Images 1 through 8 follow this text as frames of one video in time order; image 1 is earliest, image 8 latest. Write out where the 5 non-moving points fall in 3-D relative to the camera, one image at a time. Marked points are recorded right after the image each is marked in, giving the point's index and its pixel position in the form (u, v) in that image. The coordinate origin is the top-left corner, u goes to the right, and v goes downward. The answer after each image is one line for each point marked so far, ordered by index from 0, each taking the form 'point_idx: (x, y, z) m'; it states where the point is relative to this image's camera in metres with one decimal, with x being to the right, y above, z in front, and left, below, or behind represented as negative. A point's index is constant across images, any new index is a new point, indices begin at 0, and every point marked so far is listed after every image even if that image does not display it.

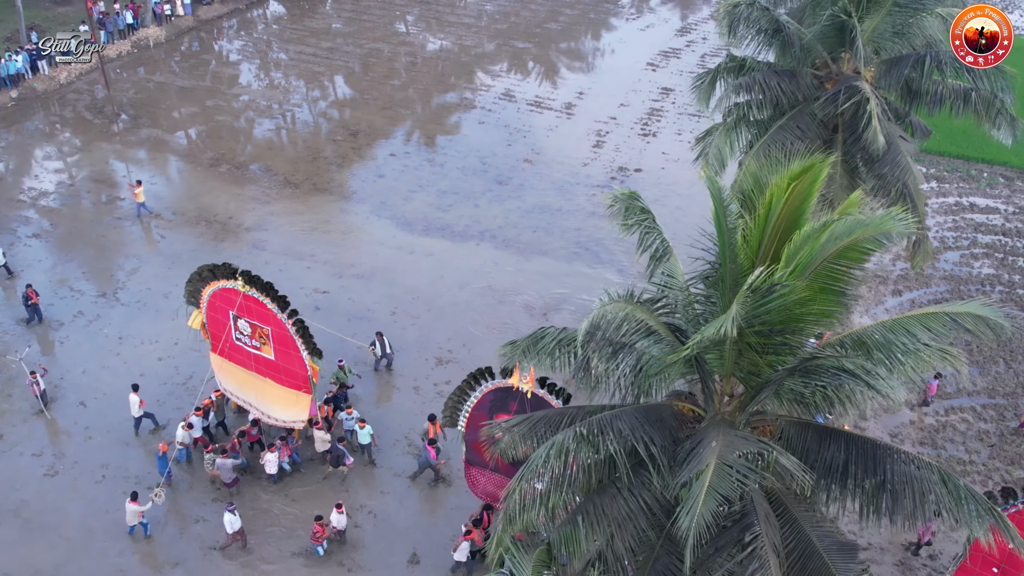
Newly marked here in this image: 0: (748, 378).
0: (+1.6, -0.5, +6.2) m
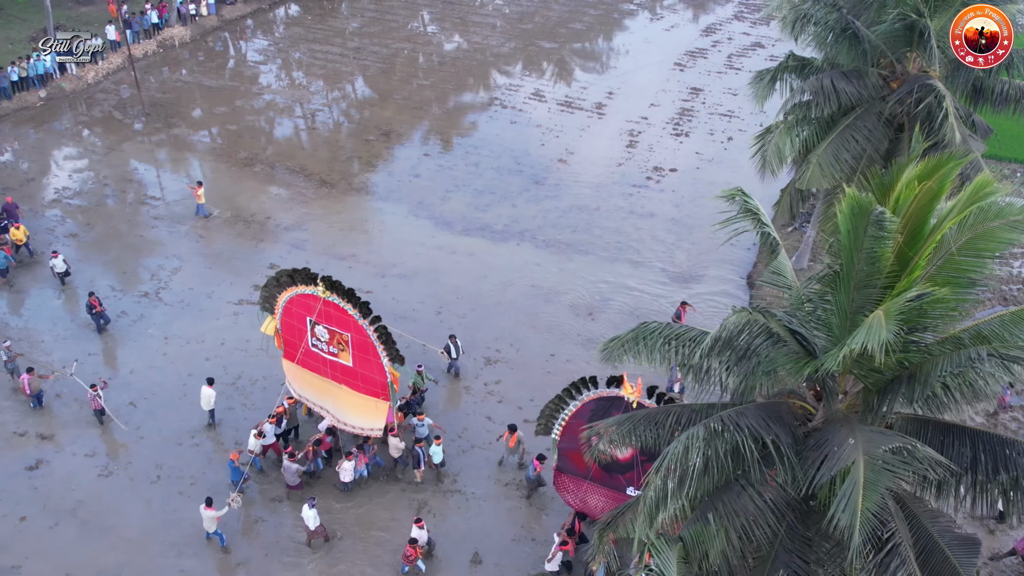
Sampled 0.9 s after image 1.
0: (+2.3, -0.5, +6.2) m
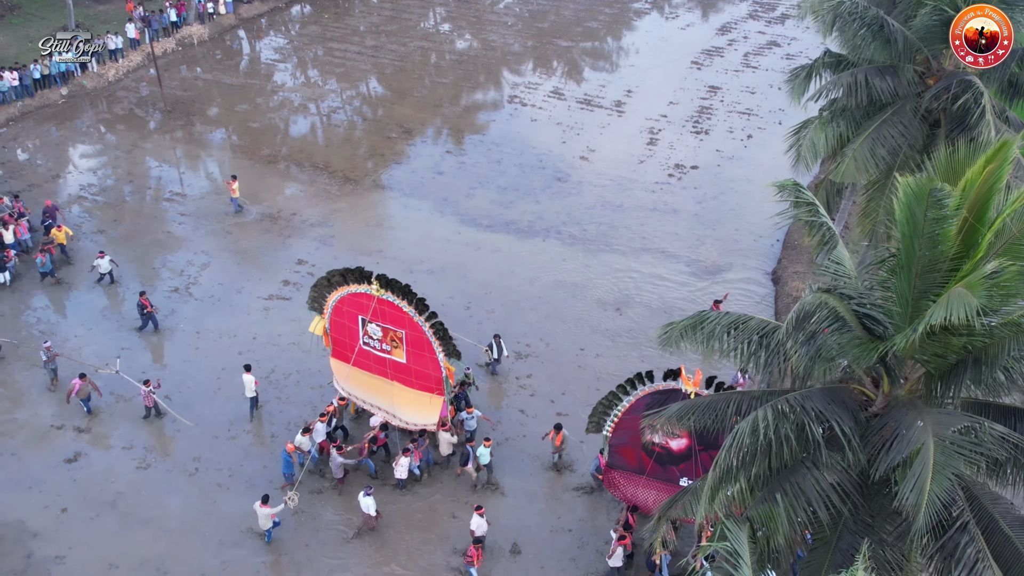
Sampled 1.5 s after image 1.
0: (+2.8, -0.4, +6.3) m
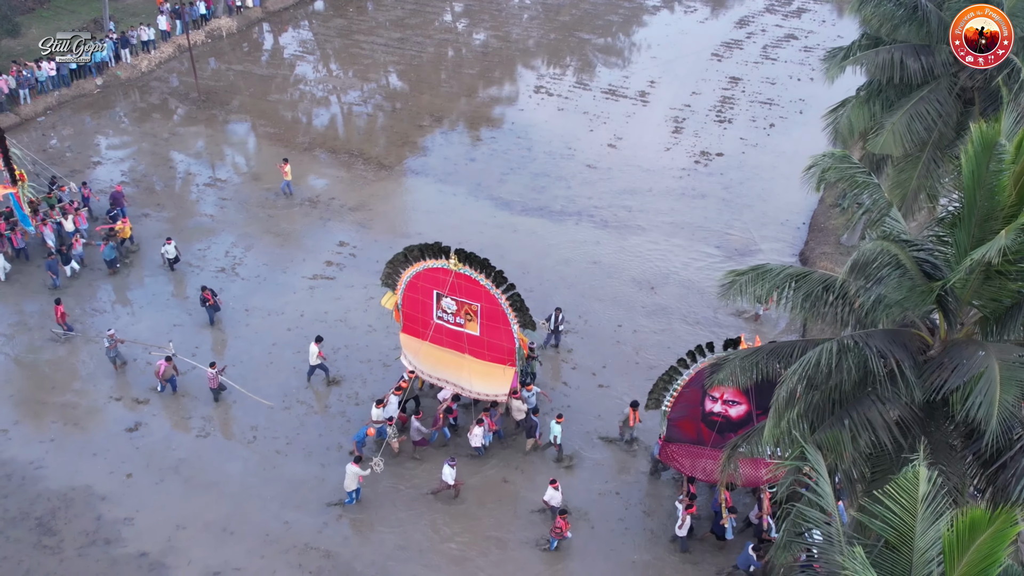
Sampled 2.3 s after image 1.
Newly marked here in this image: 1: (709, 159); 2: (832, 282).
0: (+3.4, -0.1, +6.8) m
1: (+4.1, +2.7, +19.9) m
2: (+2.6, +0.1, +7.8) m
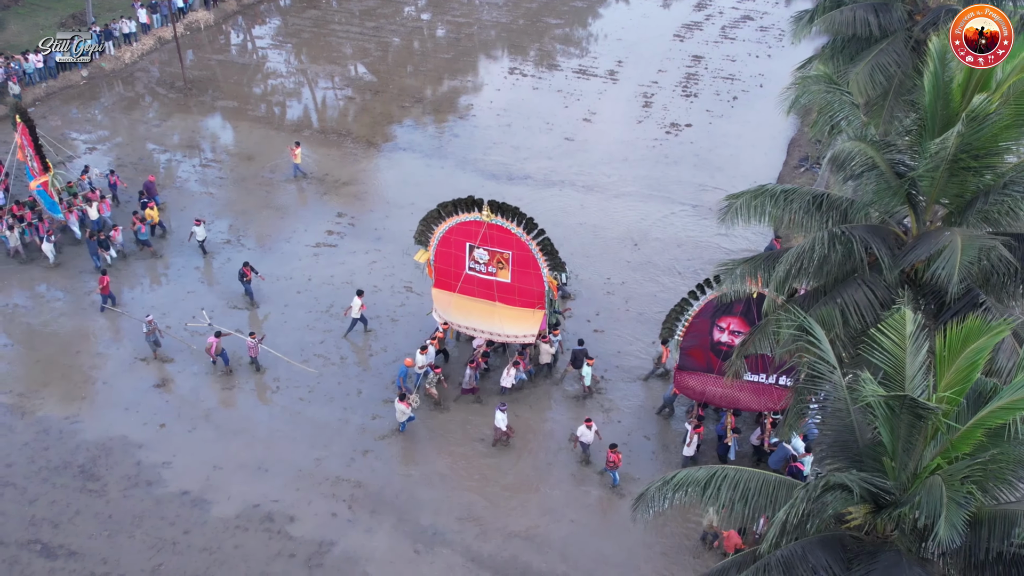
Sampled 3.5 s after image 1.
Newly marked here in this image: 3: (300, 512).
0: (+3.8, +0.8, +8.1) m
1: (+3.7, +3.5, +21.1) m
2: (+2.9, +0.9, +9.0) m
3: (-2.7, -2.8, +12.1) m
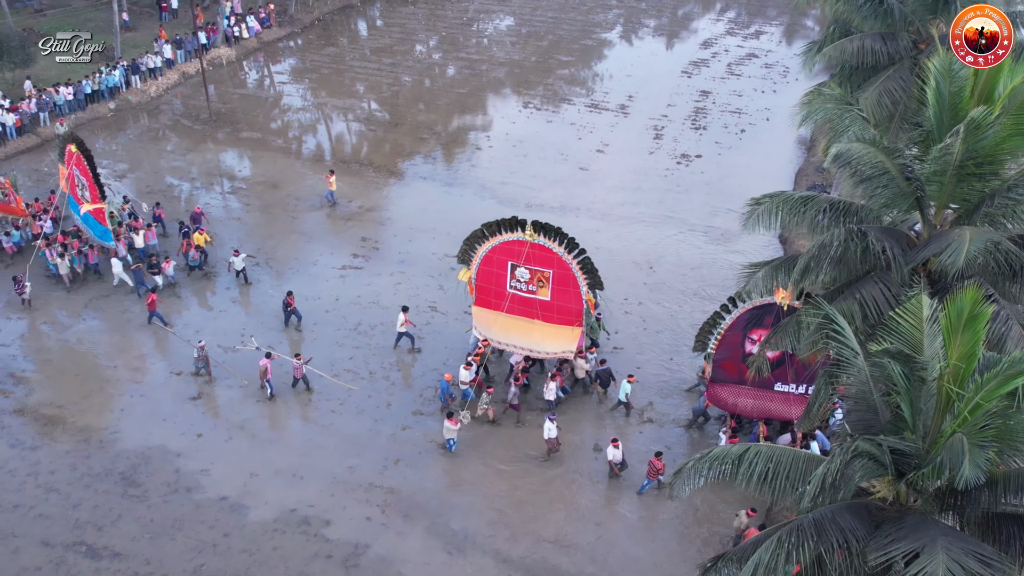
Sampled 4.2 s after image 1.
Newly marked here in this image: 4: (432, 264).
0: (+4.1, +0.8, +8.7) m
1: (+4.1, +2.9, +21.8) m
2: (+3.3, +0.9, +9.6) m
3: (-2.3, -3.0, +12.6) m
4: (-1.5, +0.5, +18.1) m
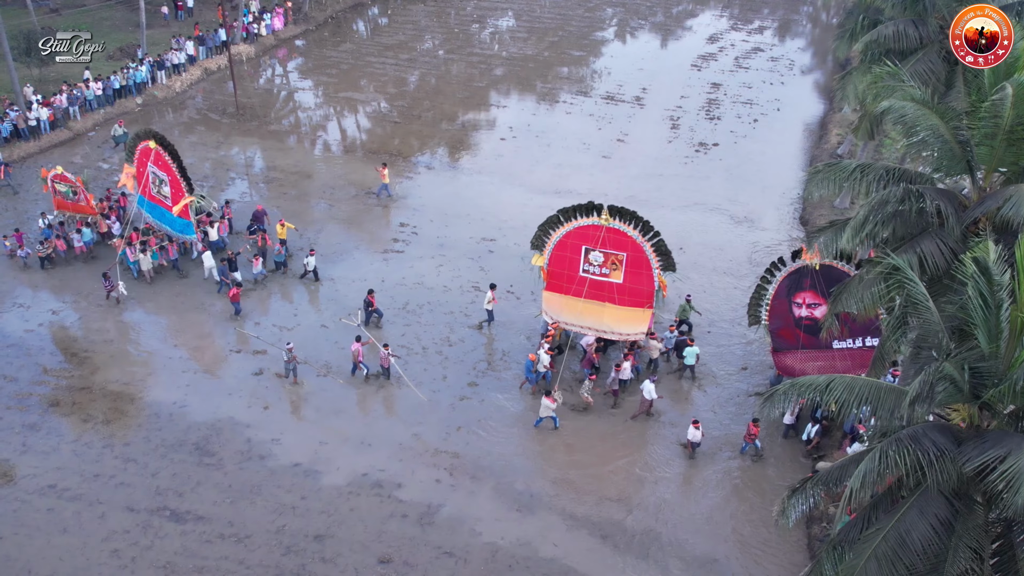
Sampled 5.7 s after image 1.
0: (+5.0, +1.2, +9.5) m
1: (+4.6, +3.3, +22.7) m
2: (+4.2, +1.3, +10.4) m
3: (-1.5, -2.6, +13.2) m
4: (-0.8, +0.8, +18.8) m
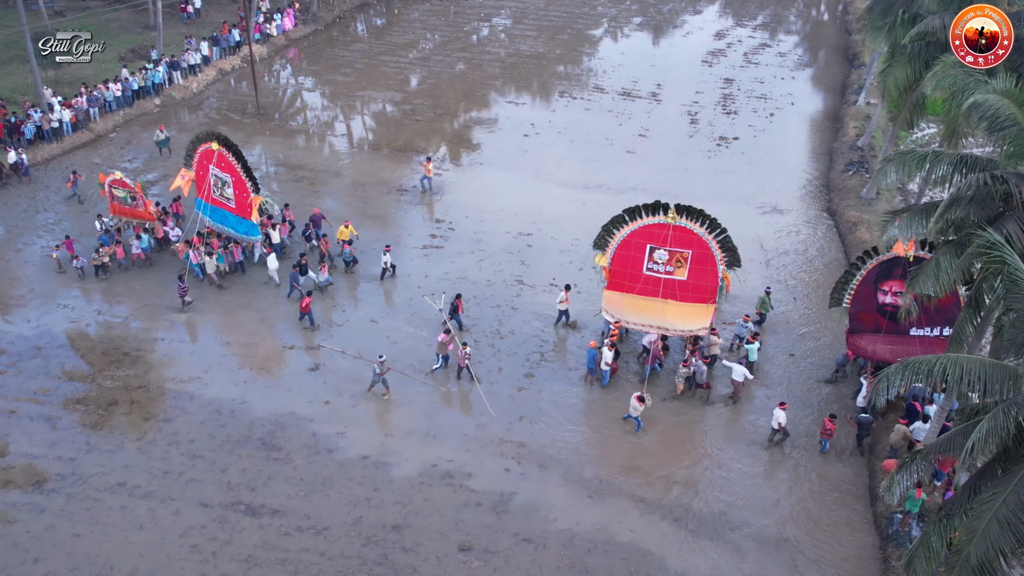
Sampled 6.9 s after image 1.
0: (+6.0, +1.4, +9.9) m
1: (+5.2, +3.5, +23.0) m
2: (+5.1, +1.5, +10.8) m
3: (-0.5, -2.5, +13.4) m
4: (-0.1, +0.9, +19.0) m
